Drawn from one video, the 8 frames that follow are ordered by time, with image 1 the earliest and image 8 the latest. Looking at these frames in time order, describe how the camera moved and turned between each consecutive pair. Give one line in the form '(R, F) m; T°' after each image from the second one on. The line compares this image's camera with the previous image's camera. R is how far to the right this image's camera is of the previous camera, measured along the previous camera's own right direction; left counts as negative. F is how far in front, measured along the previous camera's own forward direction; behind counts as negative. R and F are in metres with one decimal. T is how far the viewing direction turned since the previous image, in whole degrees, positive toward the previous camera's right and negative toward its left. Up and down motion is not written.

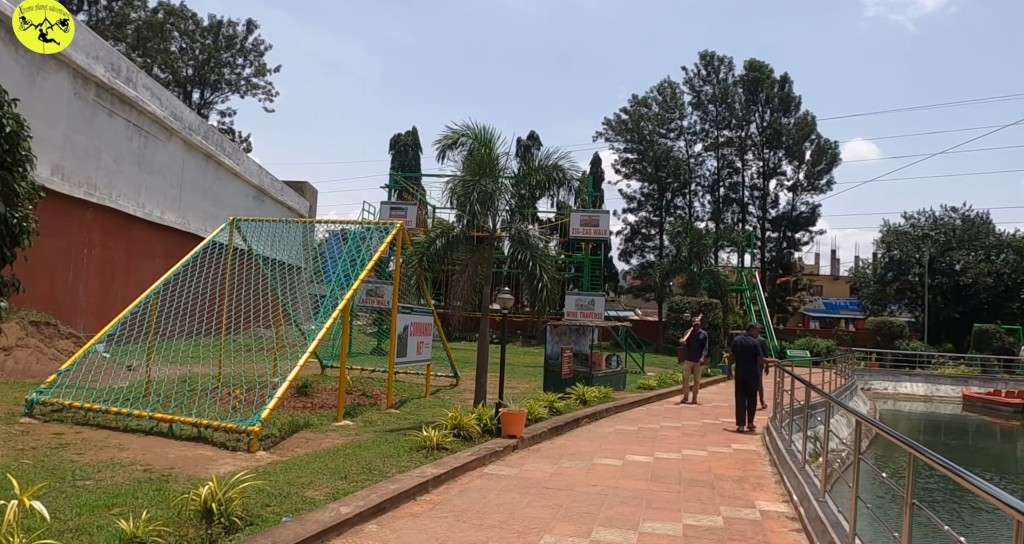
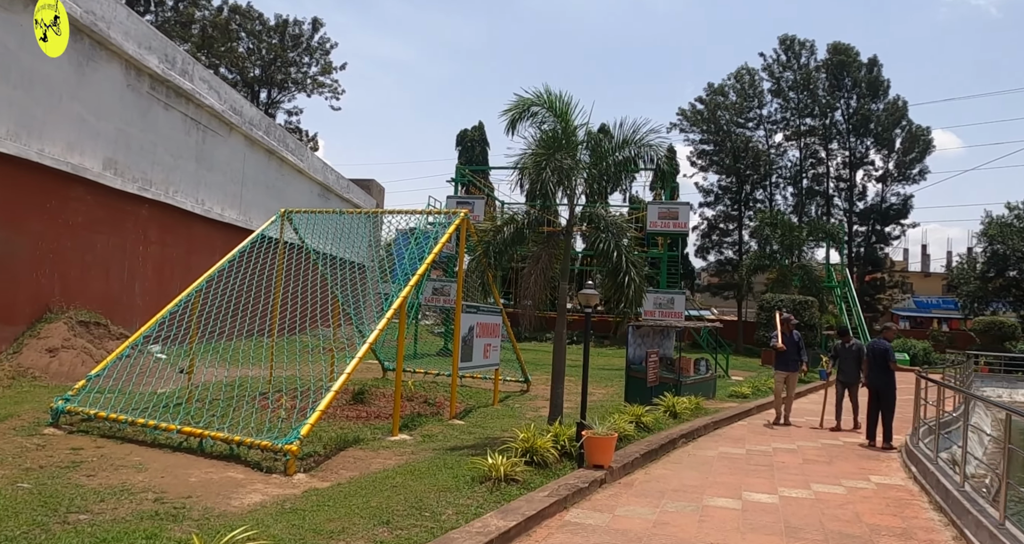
(-0.1, +1.3) m; -6°
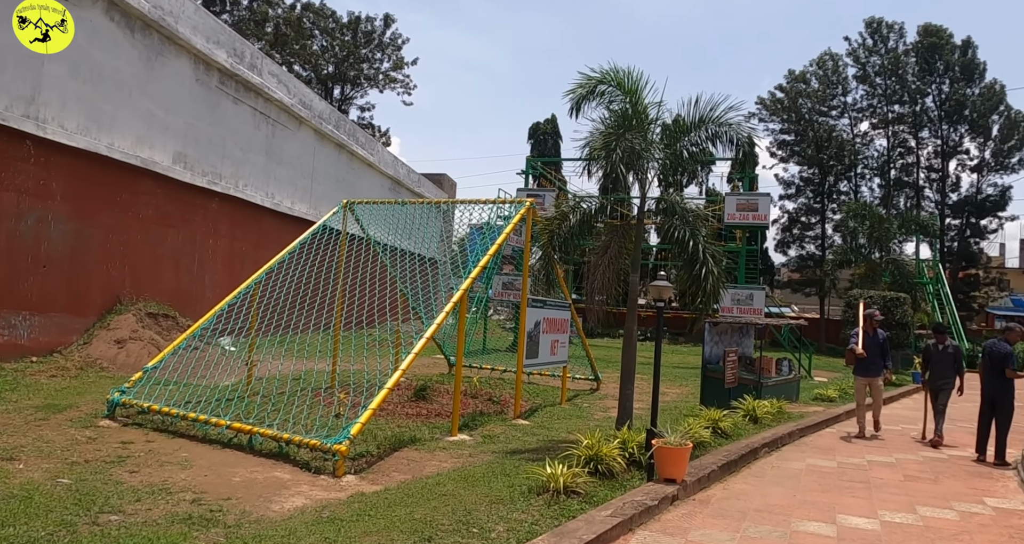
(+0.1, +0.5) m; -6°
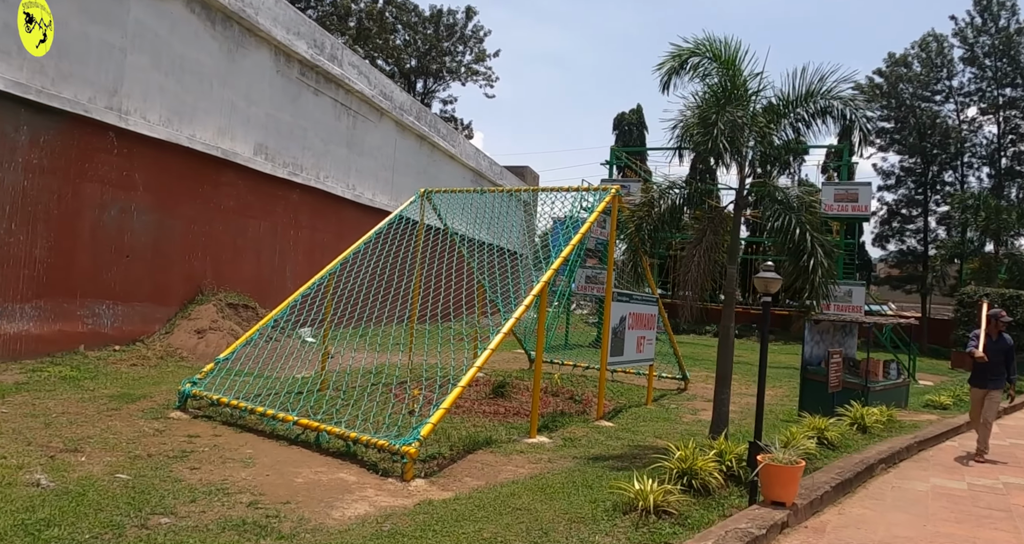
(0.0, +0.6) m; -7°
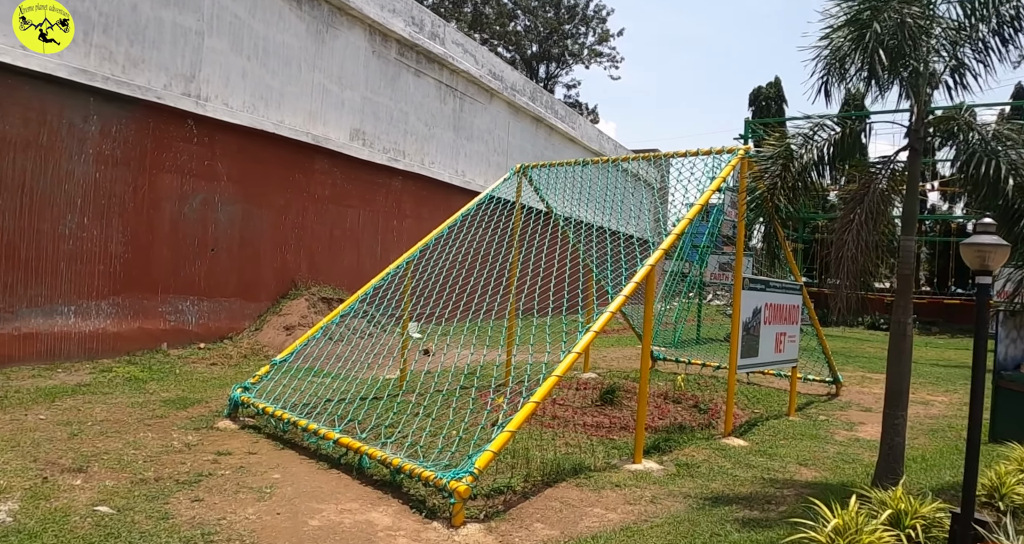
(+0.3, +1.3) m; -11°
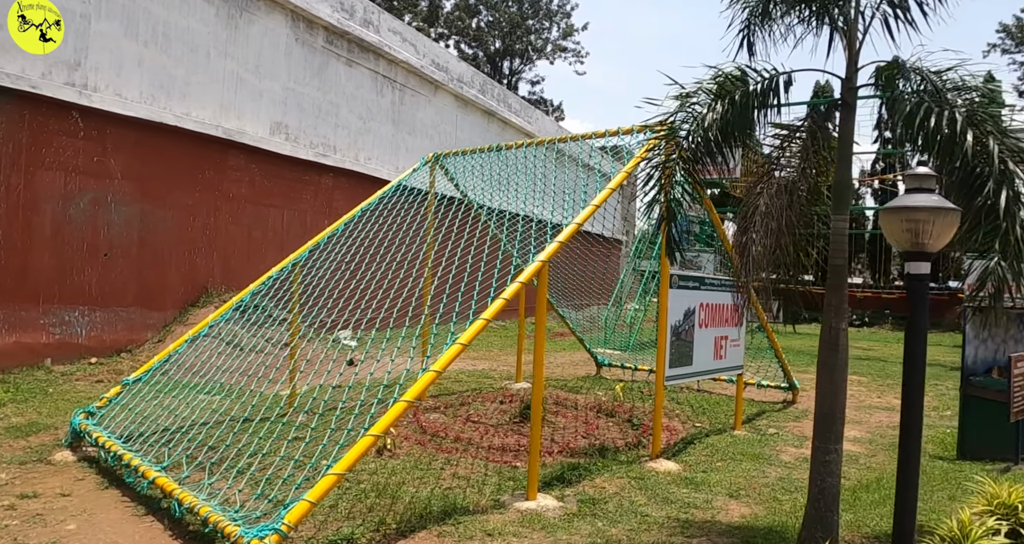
(+0.7, +0.8) m; +1°
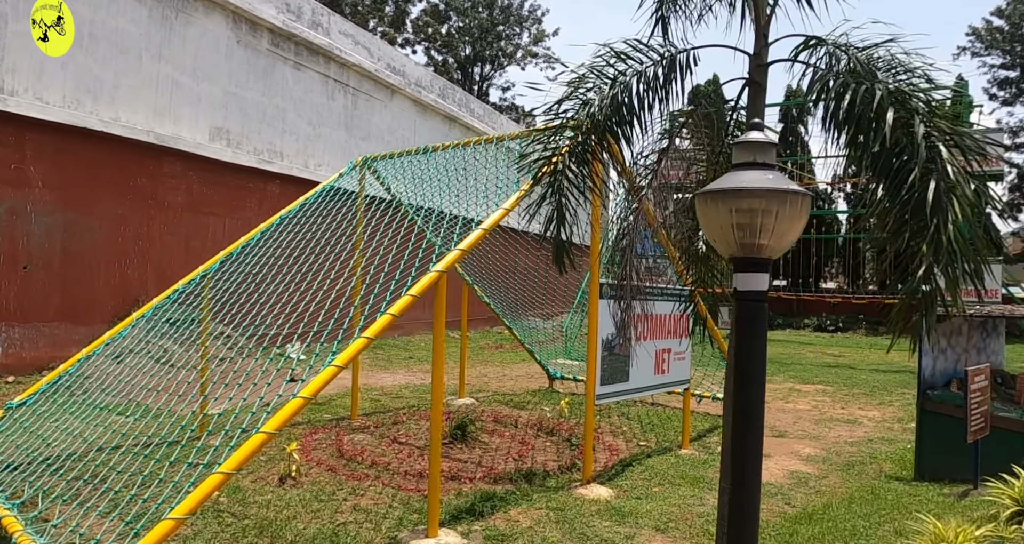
(+0.5, +0.4) m; +1°
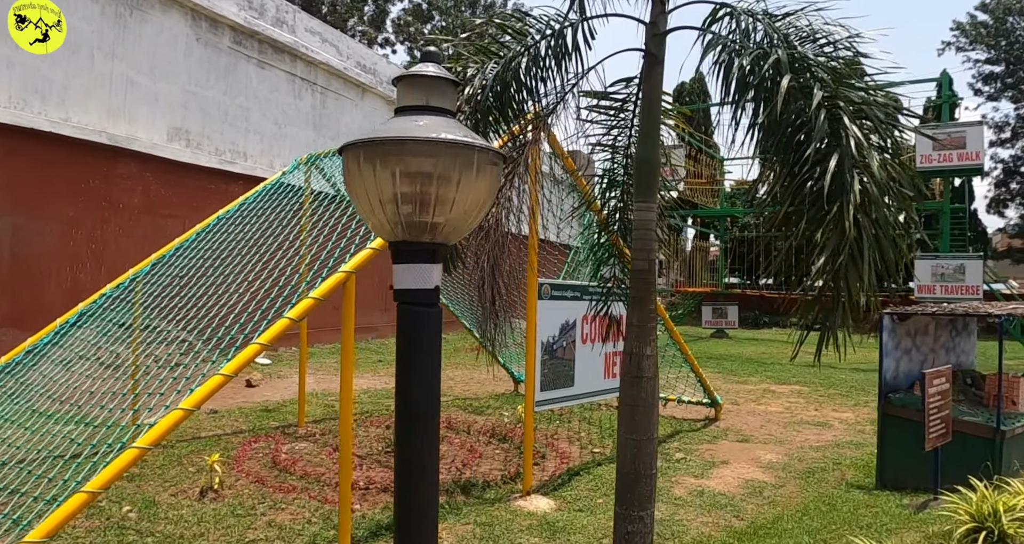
(+0.4, +0.2) m; 0°
